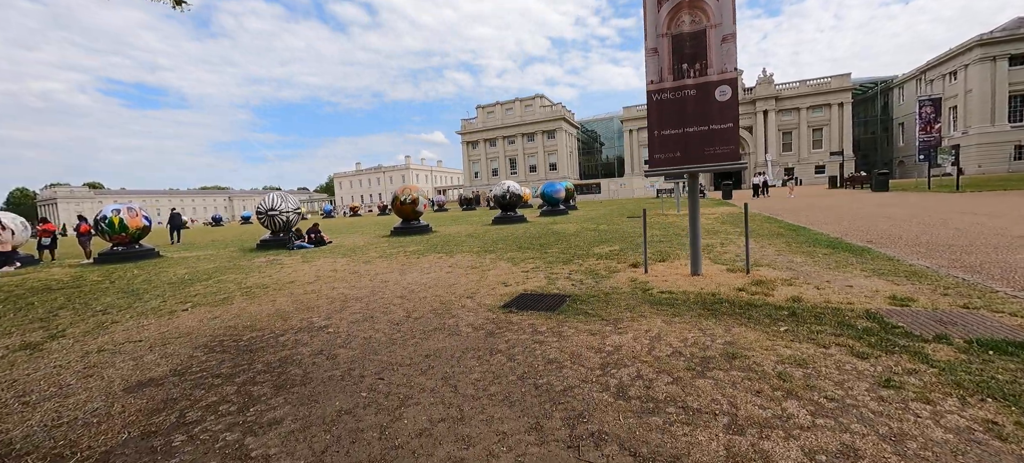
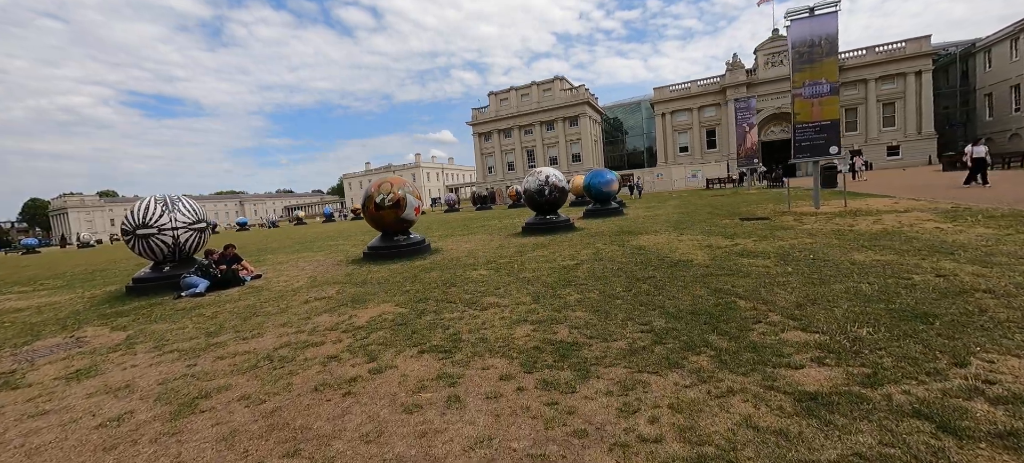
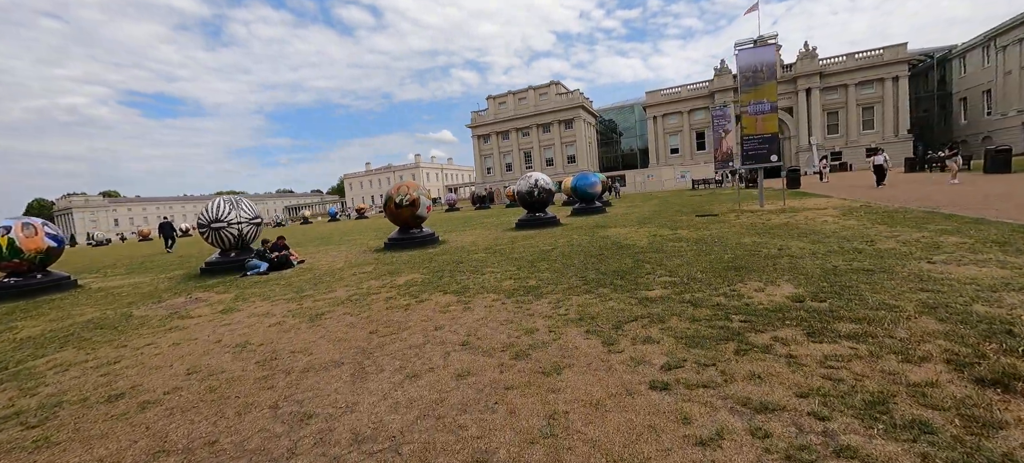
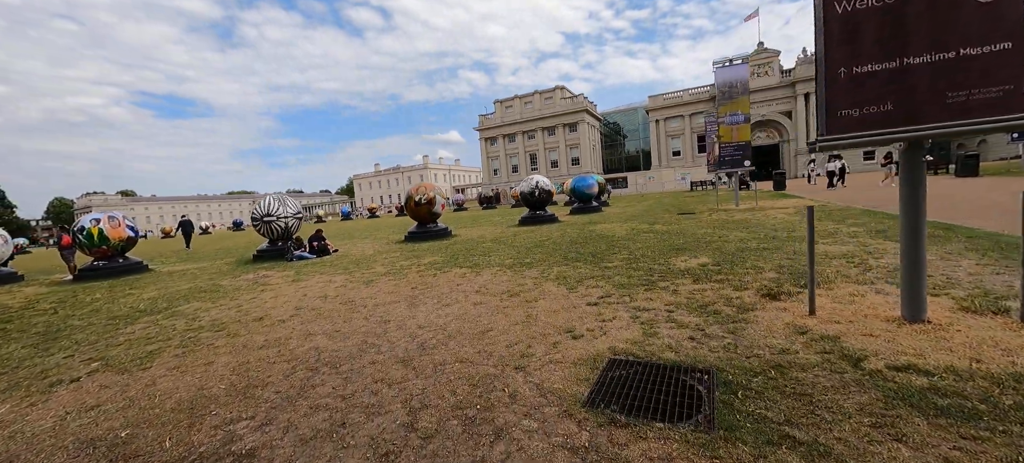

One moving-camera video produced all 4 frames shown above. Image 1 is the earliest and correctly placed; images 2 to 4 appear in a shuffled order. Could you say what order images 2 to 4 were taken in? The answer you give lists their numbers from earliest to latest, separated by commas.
4, 3, 2
